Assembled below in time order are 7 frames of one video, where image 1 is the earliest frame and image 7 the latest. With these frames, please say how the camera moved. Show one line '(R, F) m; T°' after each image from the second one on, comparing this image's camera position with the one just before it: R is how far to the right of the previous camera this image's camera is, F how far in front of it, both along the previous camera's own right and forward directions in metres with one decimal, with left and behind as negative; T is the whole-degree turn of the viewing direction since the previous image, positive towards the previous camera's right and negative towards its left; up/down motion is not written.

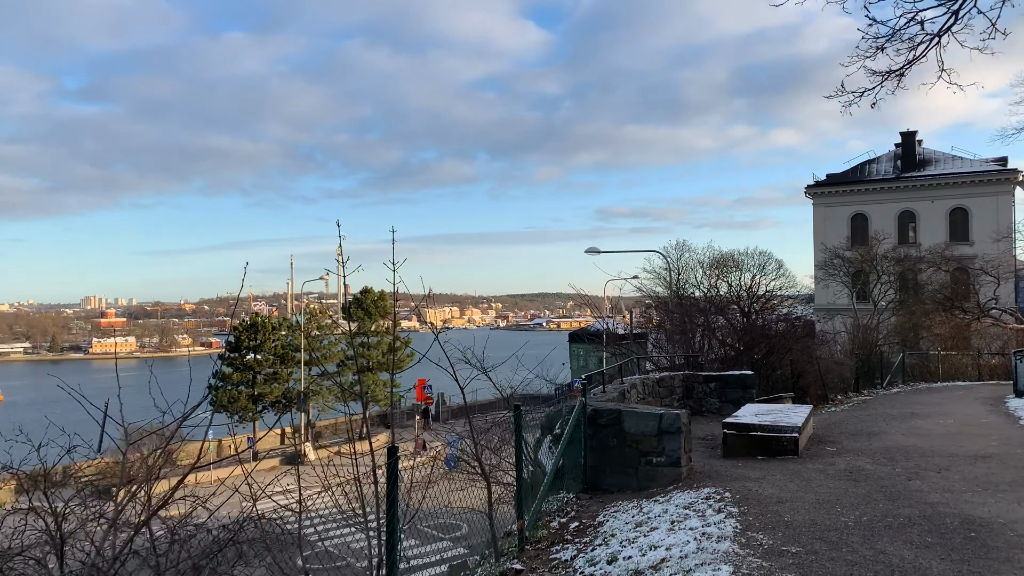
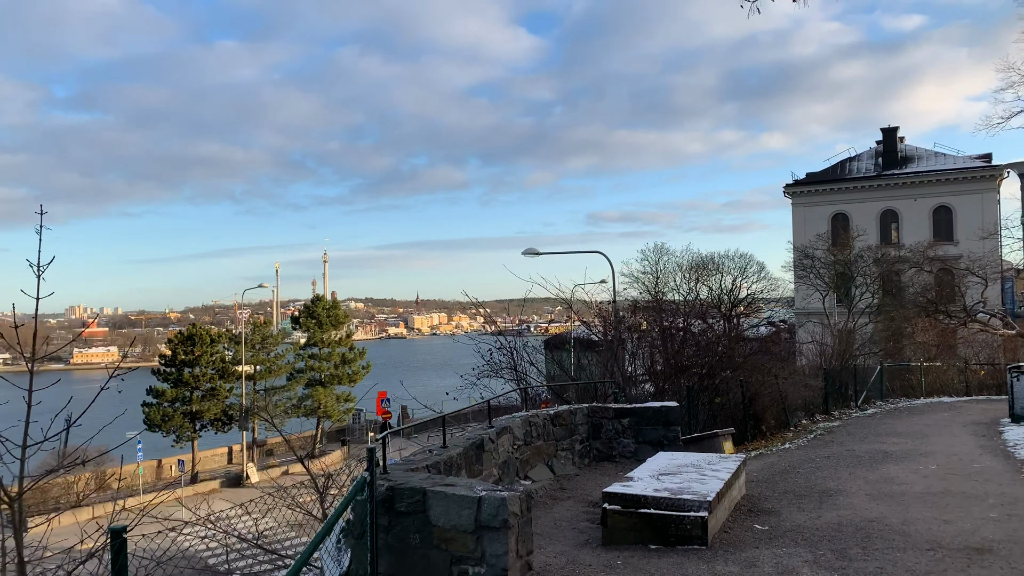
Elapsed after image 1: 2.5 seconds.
(+1.5, +2.6) m; +1°
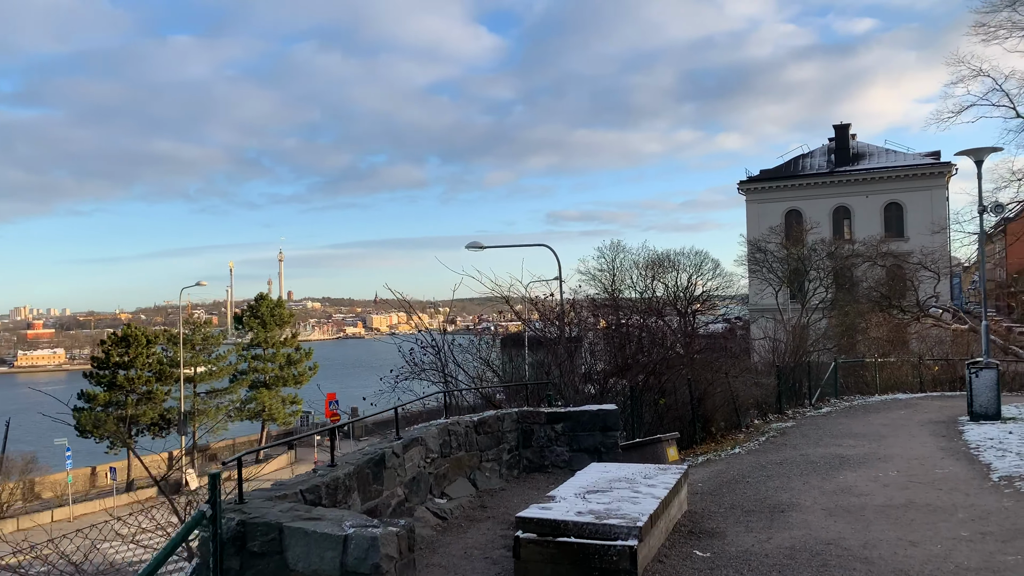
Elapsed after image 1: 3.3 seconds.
(+0.4, +0.9) m; +3°
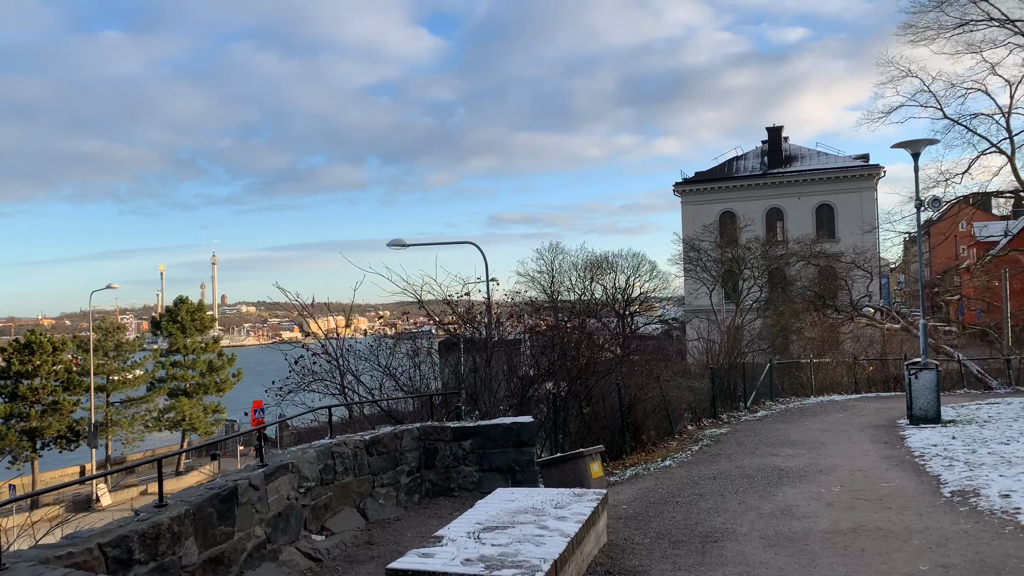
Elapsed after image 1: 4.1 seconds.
(+0.4, +1.0) m; +4°
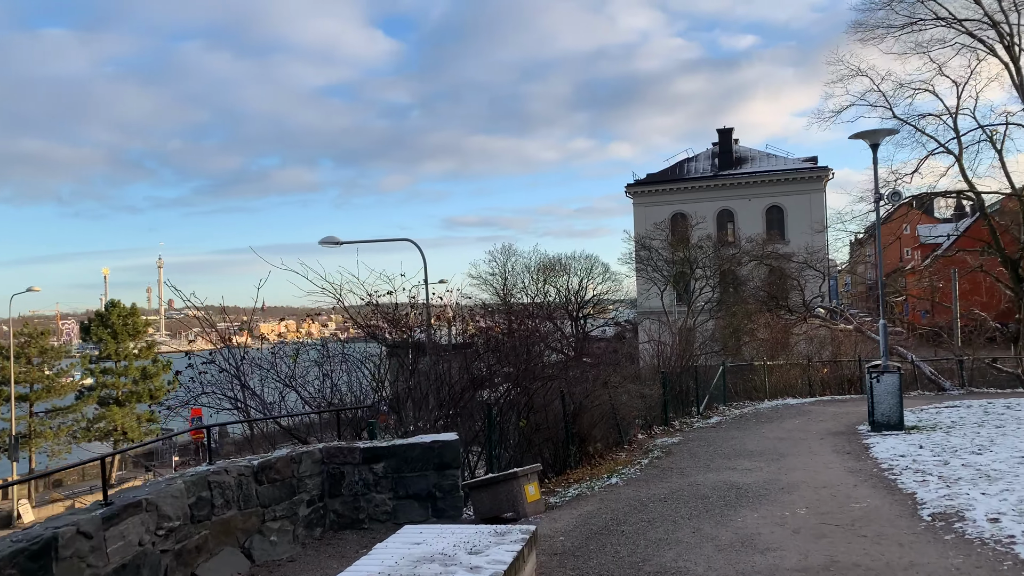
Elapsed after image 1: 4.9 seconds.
(+0.3, +1.0) m; +3°
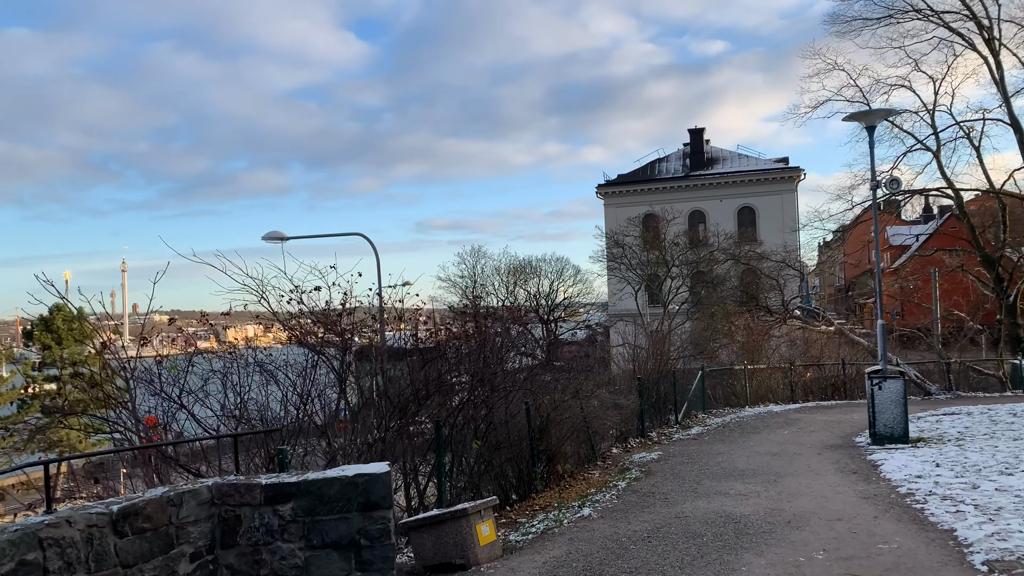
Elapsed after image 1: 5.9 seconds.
(+0.2, +1.3) m; +2°
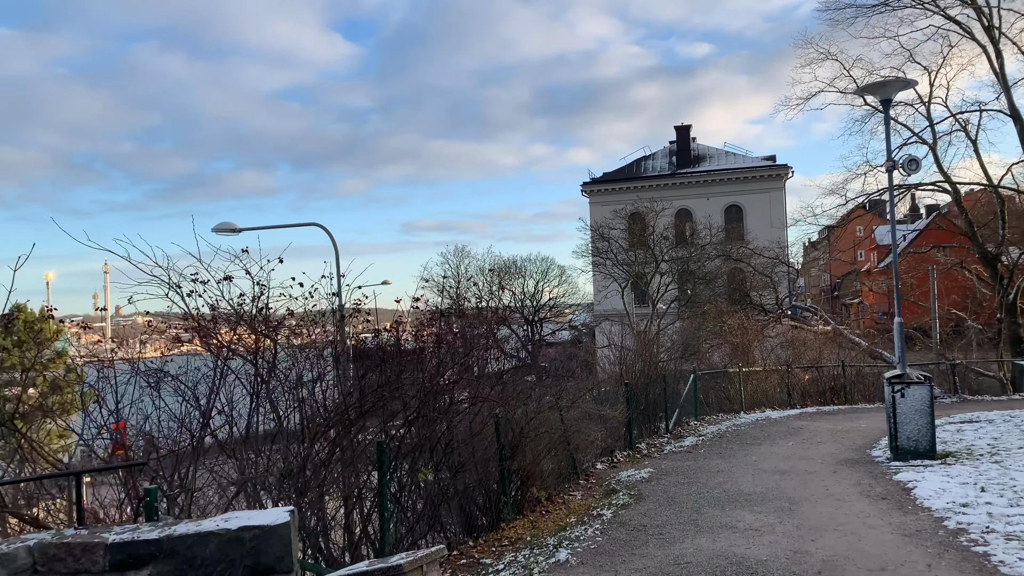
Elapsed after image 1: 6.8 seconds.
(+0.2, +1.3) m; +1°
